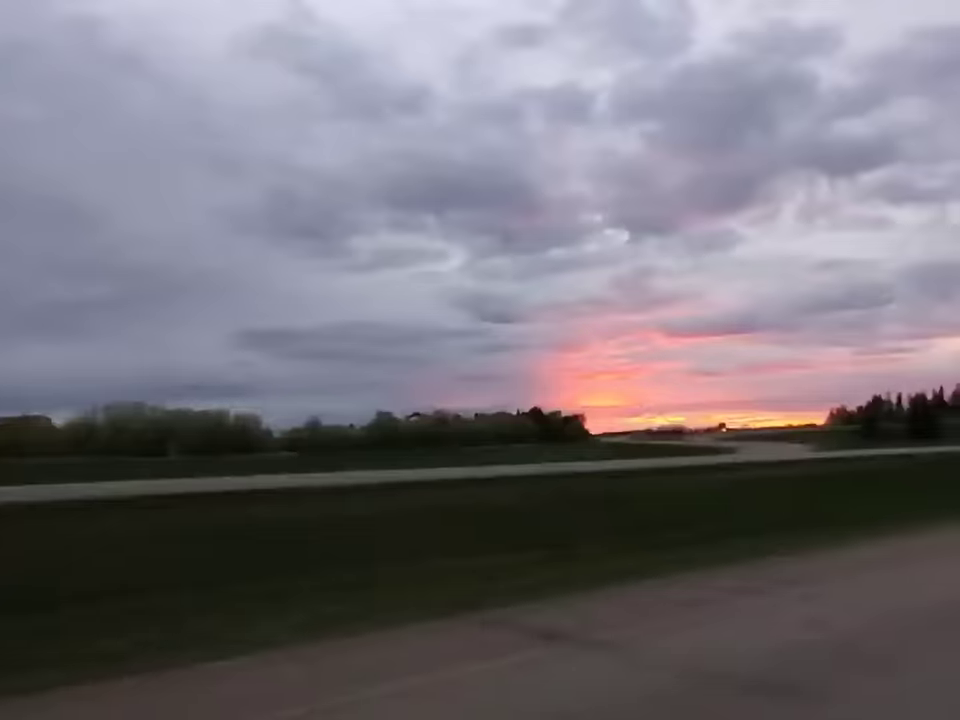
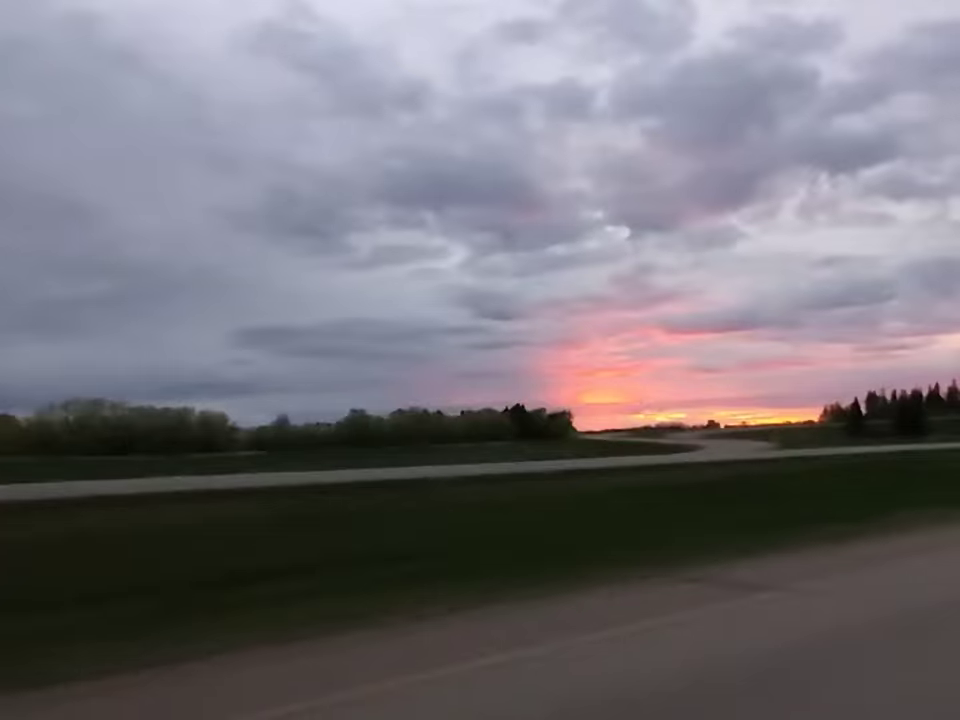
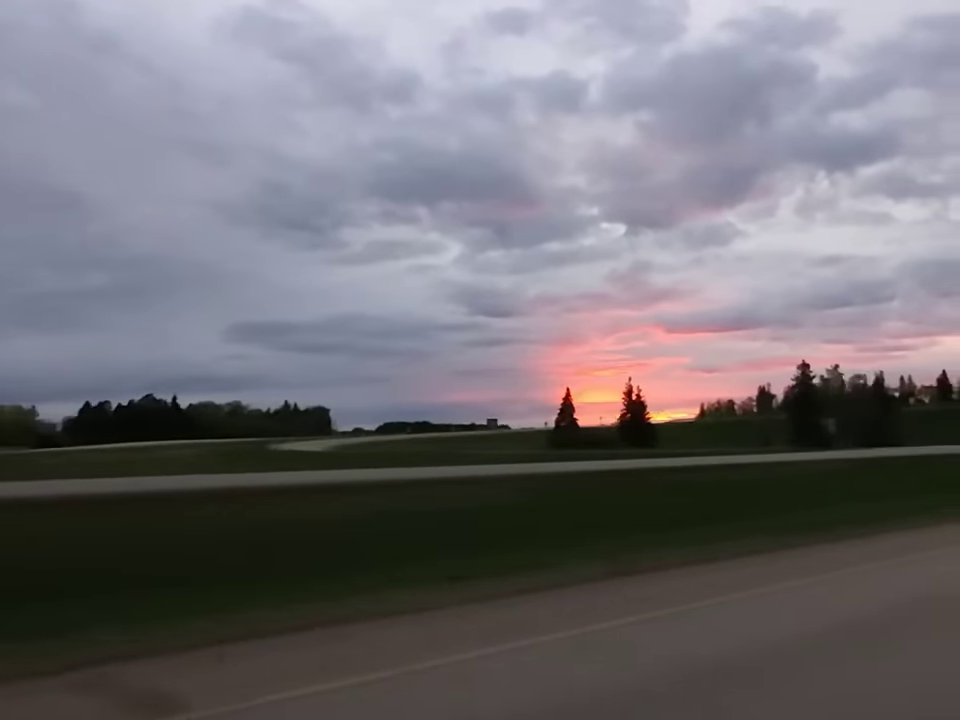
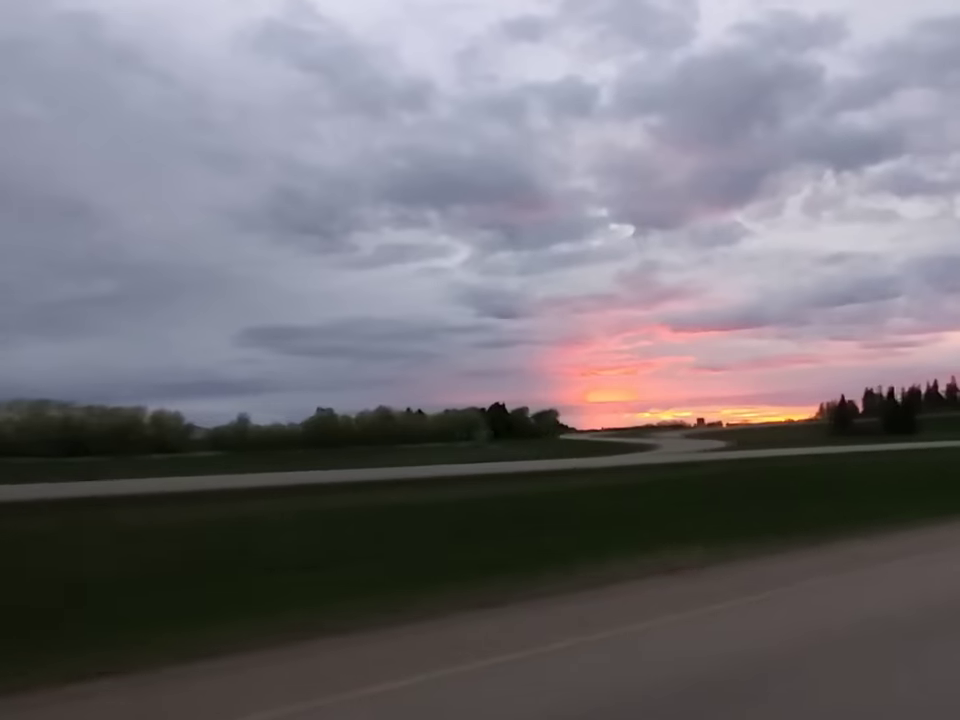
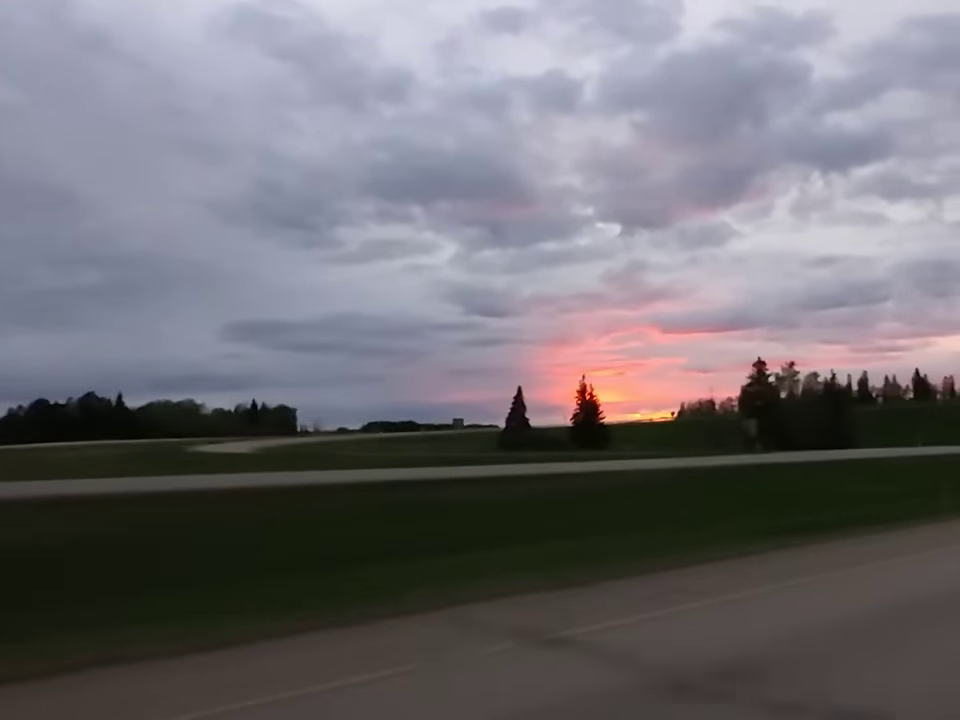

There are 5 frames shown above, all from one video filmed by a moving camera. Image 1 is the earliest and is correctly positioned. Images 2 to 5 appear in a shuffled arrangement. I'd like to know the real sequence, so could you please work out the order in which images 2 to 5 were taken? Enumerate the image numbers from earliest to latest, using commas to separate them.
2, 4, 3, 5
